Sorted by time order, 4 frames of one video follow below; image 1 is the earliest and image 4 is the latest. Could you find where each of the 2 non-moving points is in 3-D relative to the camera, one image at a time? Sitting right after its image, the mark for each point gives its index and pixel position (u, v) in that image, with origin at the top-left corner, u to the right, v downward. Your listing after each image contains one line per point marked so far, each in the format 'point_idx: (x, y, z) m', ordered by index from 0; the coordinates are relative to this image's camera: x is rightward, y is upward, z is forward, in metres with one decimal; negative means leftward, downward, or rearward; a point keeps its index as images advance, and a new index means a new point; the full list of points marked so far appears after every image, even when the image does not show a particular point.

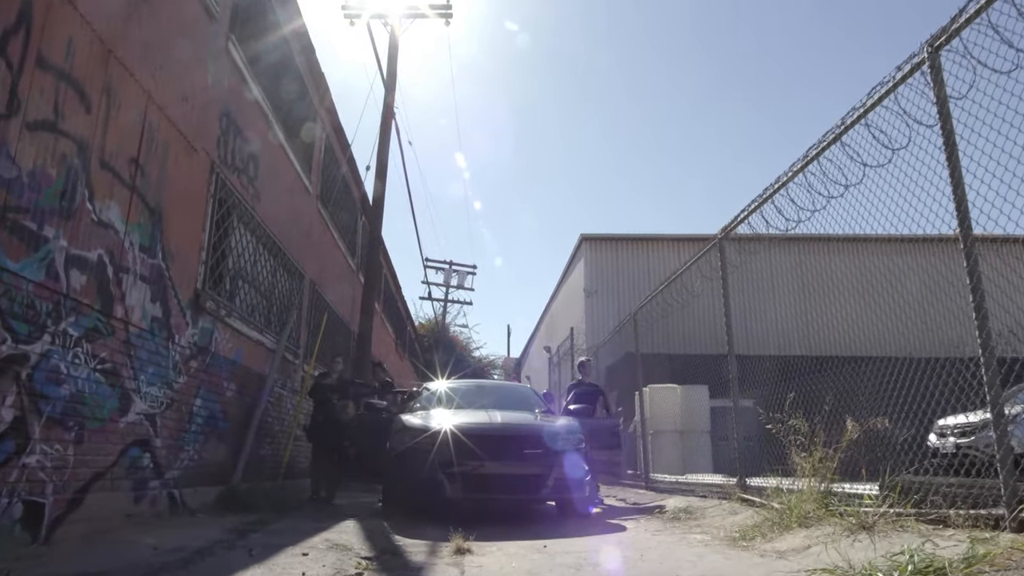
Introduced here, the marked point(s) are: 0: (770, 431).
0: (+1.9, -1.1, +5.6) m
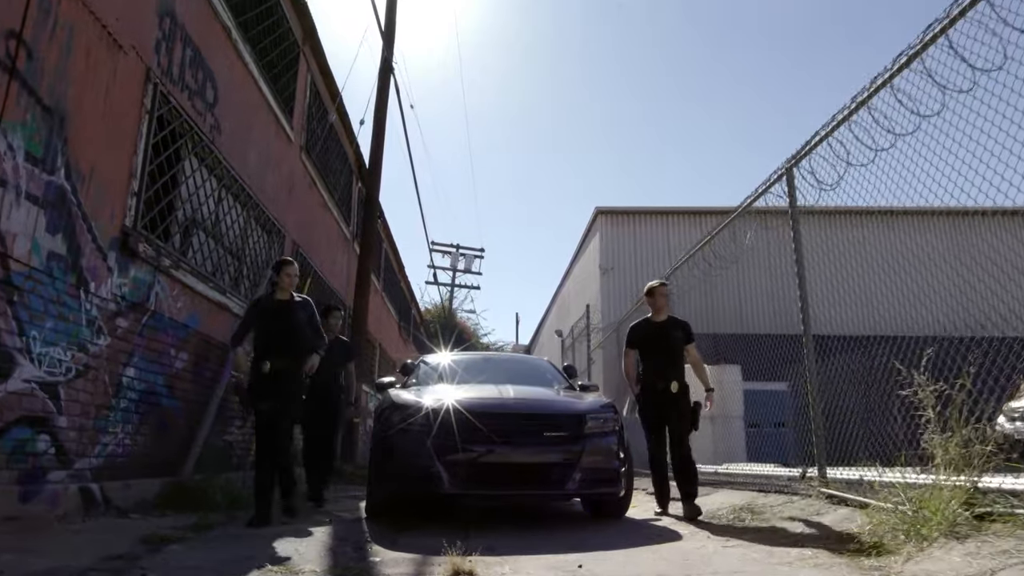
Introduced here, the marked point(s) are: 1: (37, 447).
0: (+2.0, -0.7, +4.3) m
1: (-2.5, -0.8, +4.0) m
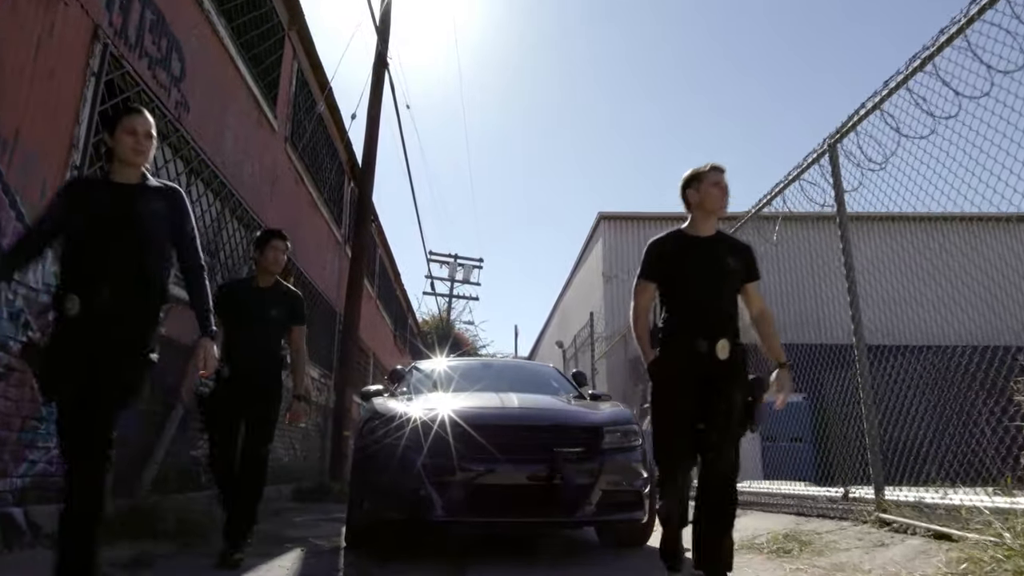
0: (+2.0, -0.6, +3.5) m
1: (-2.5, -0.8, +3.2) m
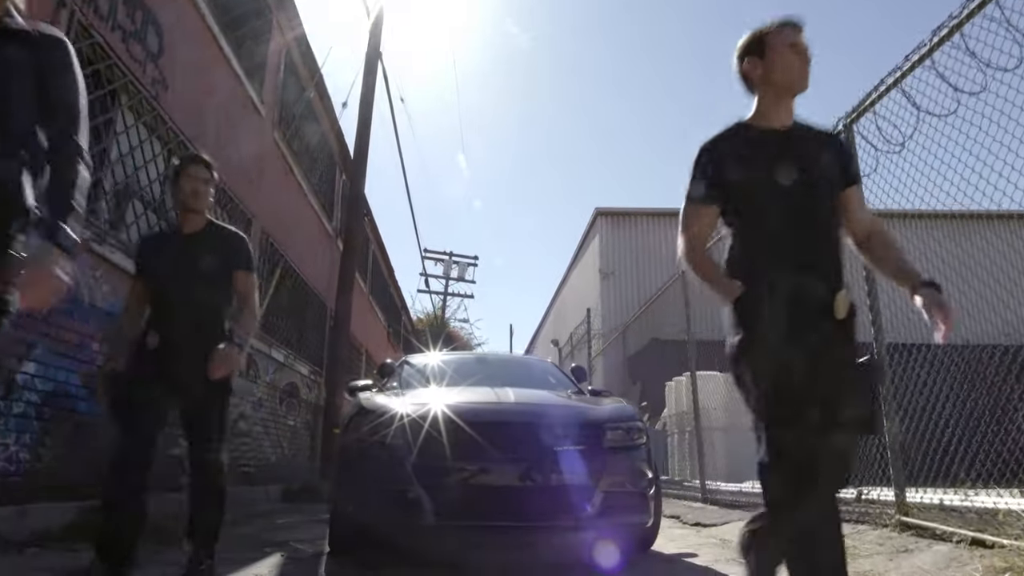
0: (+2.0, -0.5, +3.3) m
1: (-2.5, -0.7, +2.9) m
